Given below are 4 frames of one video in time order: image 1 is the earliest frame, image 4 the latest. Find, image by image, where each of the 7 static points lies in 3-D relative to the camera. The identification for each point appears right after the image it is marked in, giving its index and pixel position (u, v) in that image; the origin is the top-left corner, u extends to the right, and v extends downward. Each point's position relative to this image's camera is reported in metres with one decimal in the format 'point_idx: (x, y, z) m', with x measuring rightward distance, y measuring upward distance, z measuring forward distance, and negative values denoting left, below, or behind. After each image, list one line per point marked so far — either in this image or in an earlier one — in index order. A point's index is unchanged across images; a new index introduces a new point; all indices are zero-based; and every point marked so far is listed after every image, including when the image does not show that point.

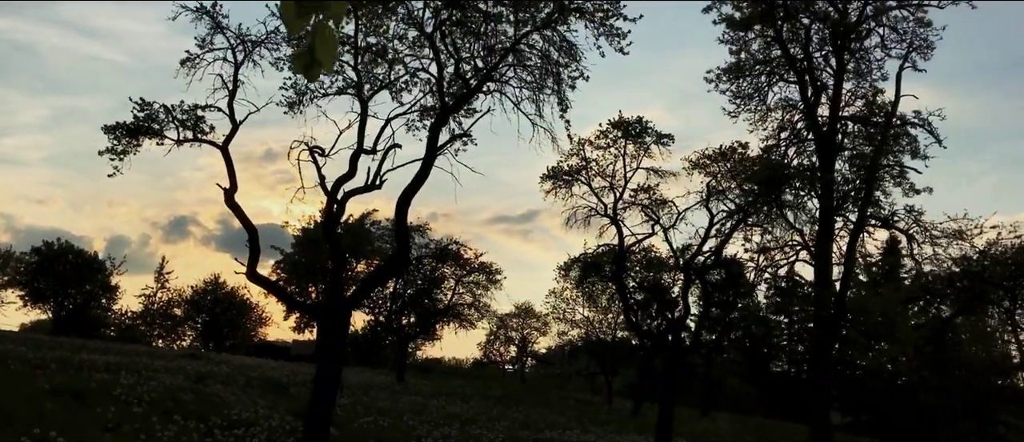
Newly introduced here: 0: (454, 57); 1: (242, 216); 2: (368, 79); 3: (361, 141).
0: (-1.3, +3.6, +18.4) m
1: (-6.4, +0.1, +19.7) m
2: (-3.4, +3.4, +19.6) m
3: (-3.6, +1.9, +19.7) m
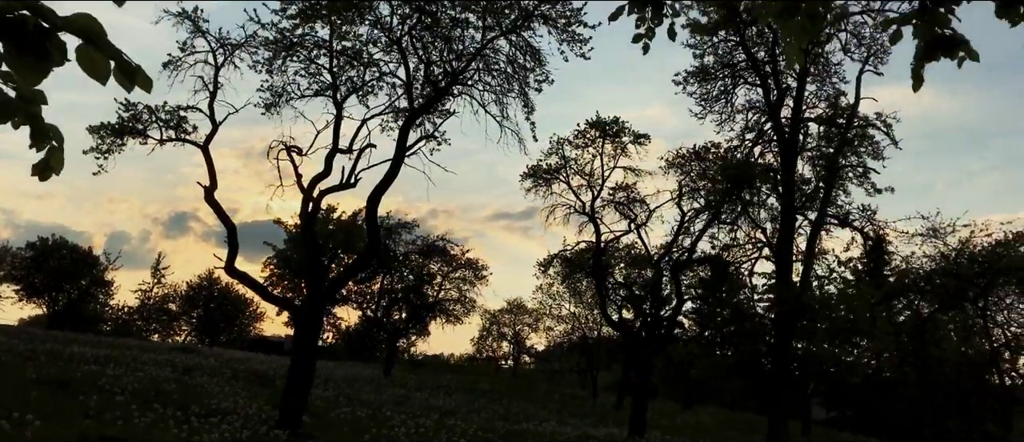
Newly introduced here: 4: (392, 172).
0: (-2.0, +3.7, +19.2) m
1: (-7.2, +0.2, +20.4) m
2: (-4.1, +3.4, +20.4) m
3: (-4.3, +2.0, +20.4) m
4: (-2.7, +1.1, +18.7) m
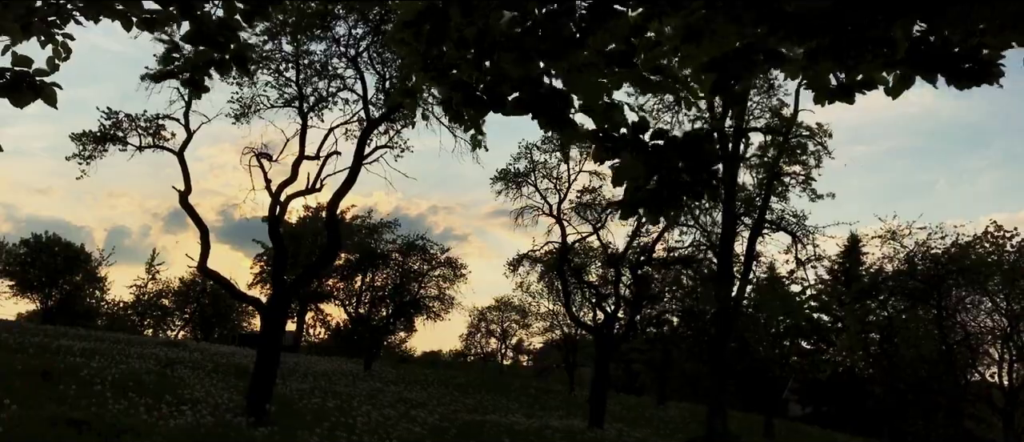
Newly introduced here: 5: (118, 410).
0: (-3.2, +3.6, +20.6) m
1: (-8.4, +0.1, +21.9) m
2: (-5.3, +3.4, +21.8) m
3: (-5.5, +1.9, +21.9) m
4: (-3.9, +1.0, +20.1) m
5: (-8.2, -3.9, +17.3) m
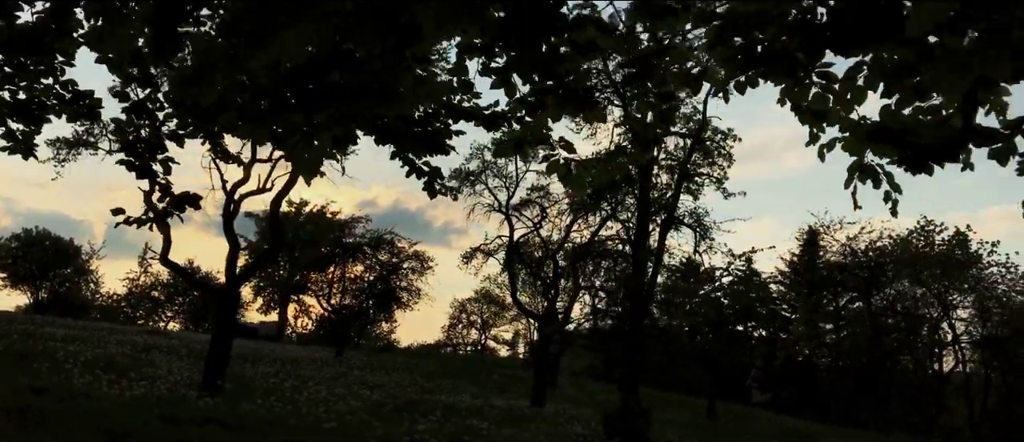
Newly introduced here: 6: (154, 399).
0: (-5.3, +3.7, +23.1) m
1: (-10.5, +0.2, +24.4) m
2: (-7.4, +3.5, +24.3) m
3: (-7.6, +2.0, +24.4) m
4: (-6.0, +1.1, +22.6) m
5: (-10.2, -3.9, +19.8) m
6: (-8.2, -4.1, +19.0) m
